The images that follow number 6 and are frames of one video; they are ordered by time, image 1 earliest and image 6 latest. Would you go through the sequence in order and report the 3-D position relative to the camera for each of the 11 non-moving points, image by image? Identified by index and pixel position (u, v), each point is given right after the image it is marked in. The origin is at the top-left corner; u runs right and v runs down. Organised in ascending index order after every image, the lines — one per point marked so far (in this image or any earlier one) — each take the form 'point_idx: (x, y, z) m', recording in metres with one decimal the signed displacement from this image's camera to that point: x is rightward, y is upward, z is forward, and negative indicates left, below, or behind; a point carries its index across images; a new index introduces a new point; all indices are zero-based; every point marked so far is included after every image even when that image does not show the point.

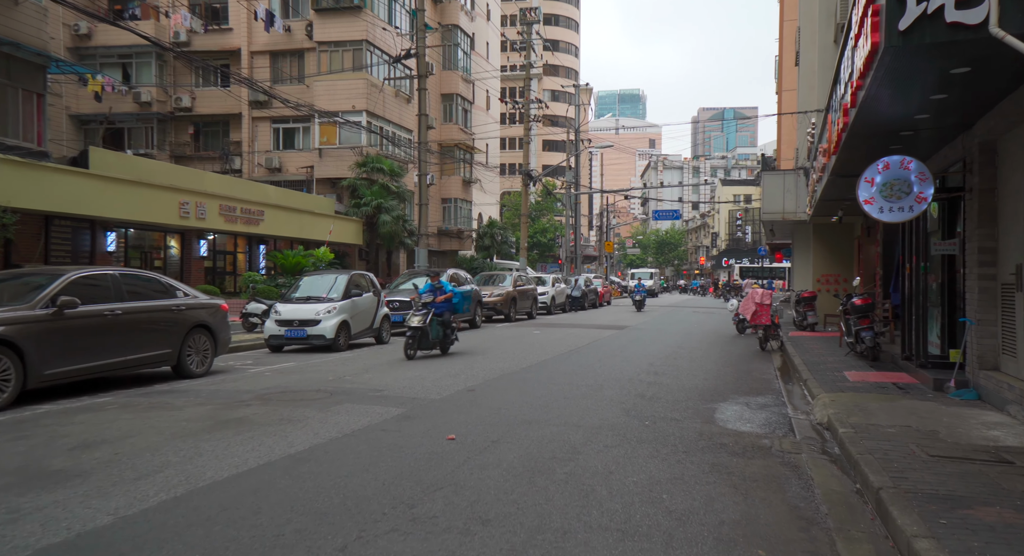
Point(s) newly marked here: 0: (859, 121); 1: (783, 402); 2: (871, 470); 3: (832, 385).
0: (+4.4, +2.0, +9.4) m
1: (+3.5, -1.6, +9.7) m
2: (+2.6, -1.4, +5.5) m
3: (+4.4, -1.5, +10.3) m
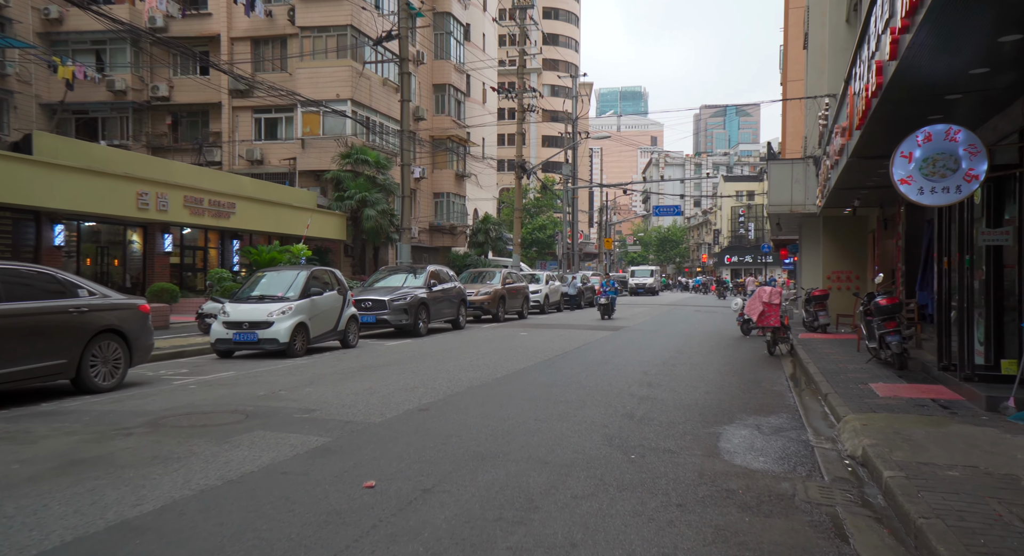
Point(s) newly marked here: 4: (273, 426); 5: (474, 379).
0: (+4.0, +2.0, +7.7) m
1: (+3.1, -1.6, +8.0) m
2: (+2.2, -1.4, +3.8) m
3: (+4.0, -1.4, +8.6) m
4: (-2.2, -1.4, +6.9) m
5: (-0.5, -1.4, +10.6) m
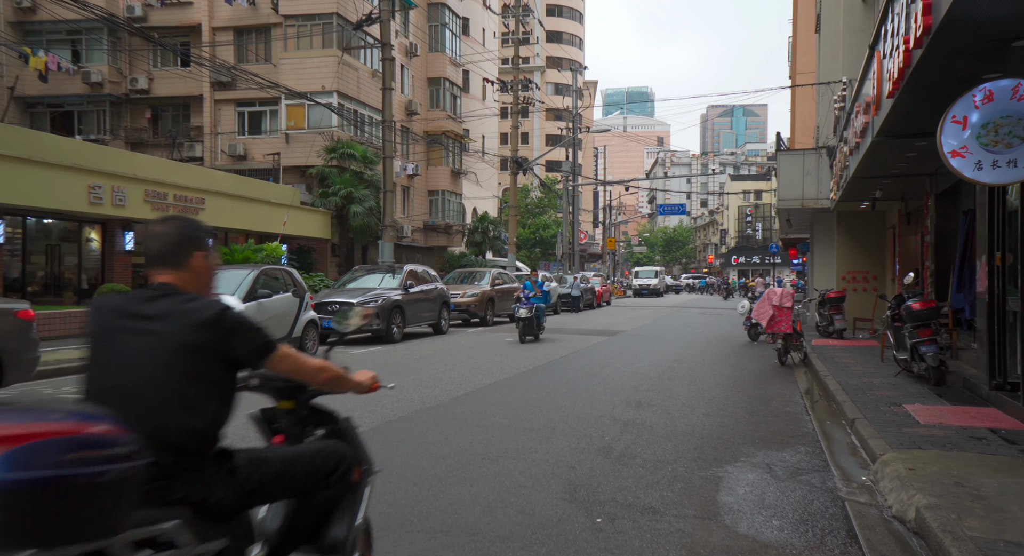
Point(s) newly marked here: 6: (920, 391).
0: (+3.5, +2.0, +6.0) m
1: (+2.6, -1.5, +6.2) m
2: (+1.7, -1.4, +2.1) m
3: (+3.5, -1.4, +6.9) m
4: (-2.7, -1.4, +5.2) m
5: (-1.0, -1.4, +8.9) m
6: (+5.1, -1.4, +9.3) m
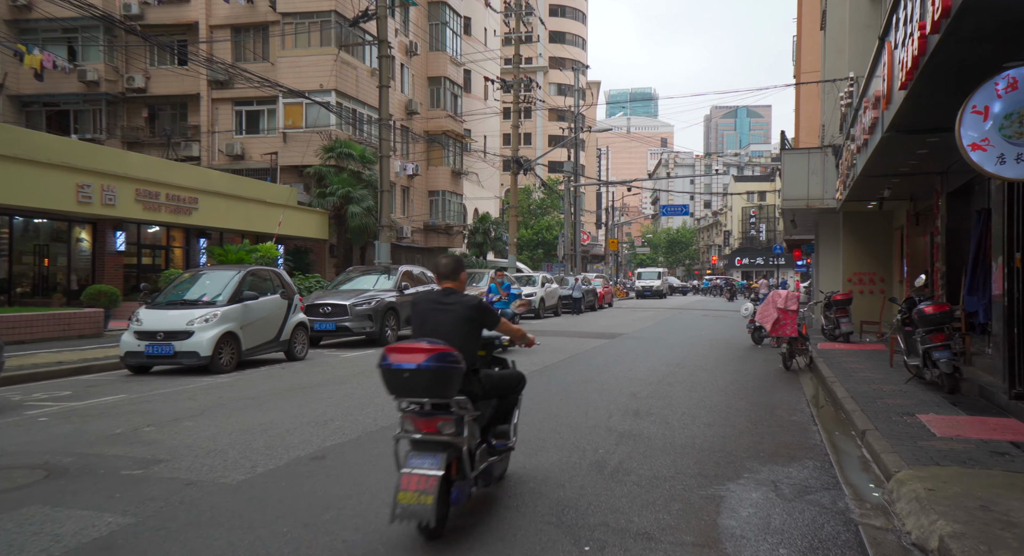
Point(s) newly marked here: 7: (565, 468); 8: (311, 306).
0: (+3.4, +2.0, +5.5) m
1: (+2.5, -1.6, +5.8) m
2: (+1.6, -1.4, +1.6) m
3: (+3.4, -1.4, +6.4) m
4: (-2.8, -1.4, +4.8) m
5: (-1.1, -1.4, +8.4) m
6: (+5.0, -1.4, +8.8) m
7: (+0.4, -1.5, +6.0) m
8: (-4.3, -0.6, +16.1) m
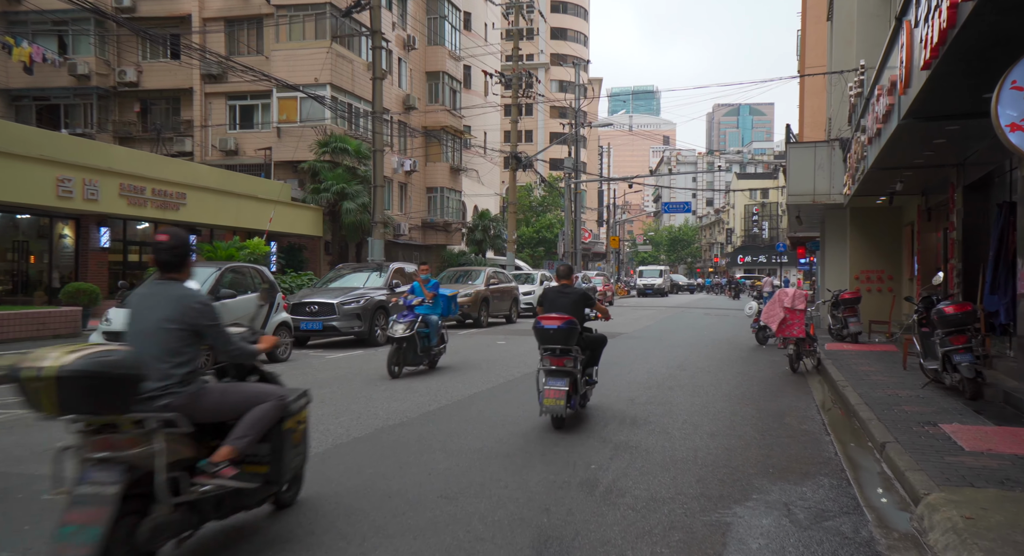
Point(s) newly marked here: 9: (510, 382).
0: (+3.2, +2.0, +4.8) m
1: (+2.4, -1.5, +5.1) m
2: (+1.4, -1.4, +1.0) m
3: (+3.3, -1.4, +5.7) m
4: (-3.0, -1.3, +4.2) m
5: (-1.2, -1.4, +7.8) m
6: (+4.8, -1.4, +8.2) m
7: (+0.3, -1.5, +5.3) m
8: (-4.4, -0.5, +15.4) m
9: (0.0, -1.5, +10.6) m
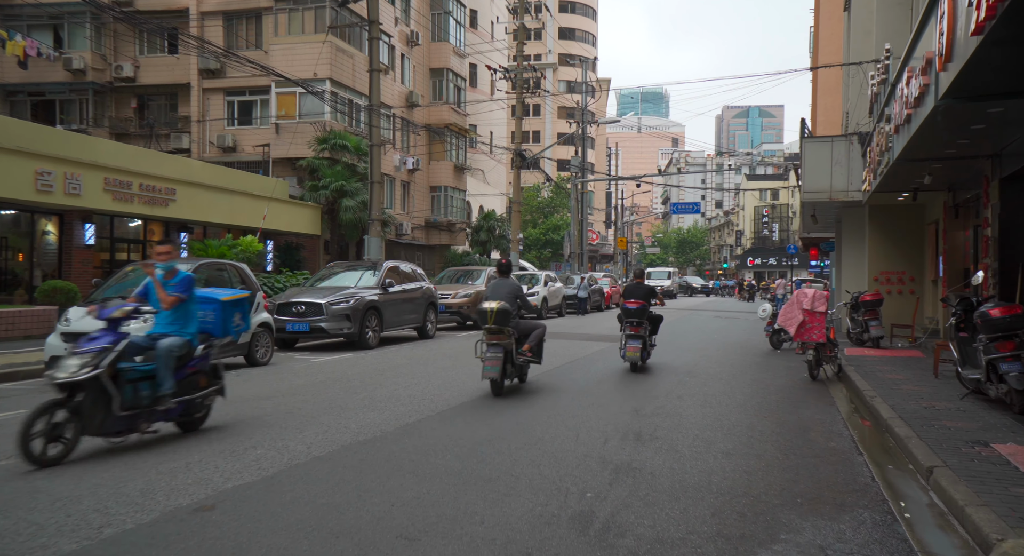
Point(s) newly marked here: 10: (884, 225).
0: (+3.1, +2.1, +3.9) m
1: (+2.2, -1.5, +4.2) m
2: (+1.2, -1.3, 0.0) m
3: (+3.1, -1.4, +4.8) m
4: (-3.1, -1.3, +3.3) m
5: (-1.3, -1.4, +6.9) m
6: (+4.7, -1.4, +7.2) m
7: (+0.1, -1.4, +4.4) m
8: (-4.5, -0.5, +14.6) m
9: (-0.1, -1.4, +9.7) m
10: (+9.2, +1.3, +18.6) m
